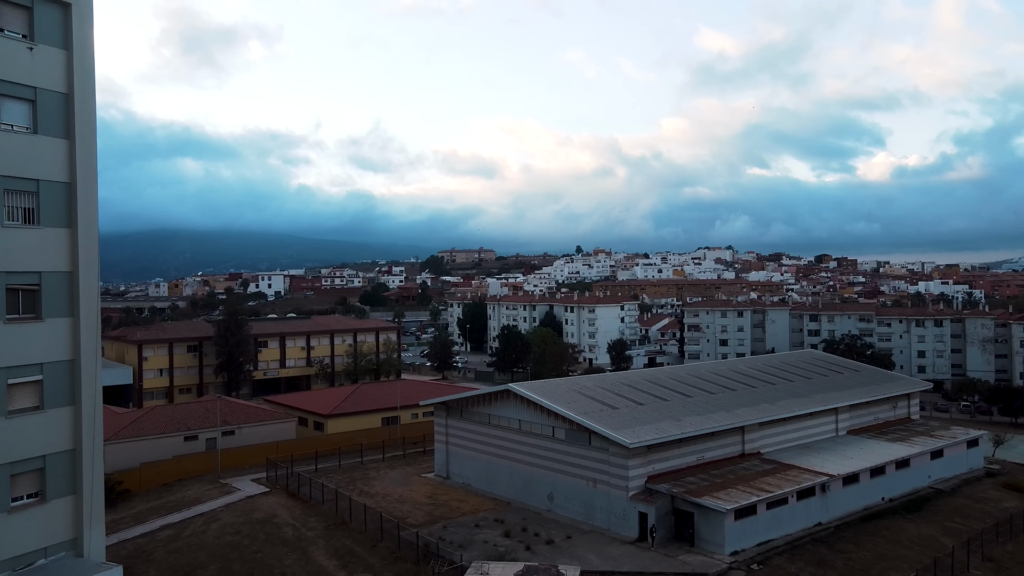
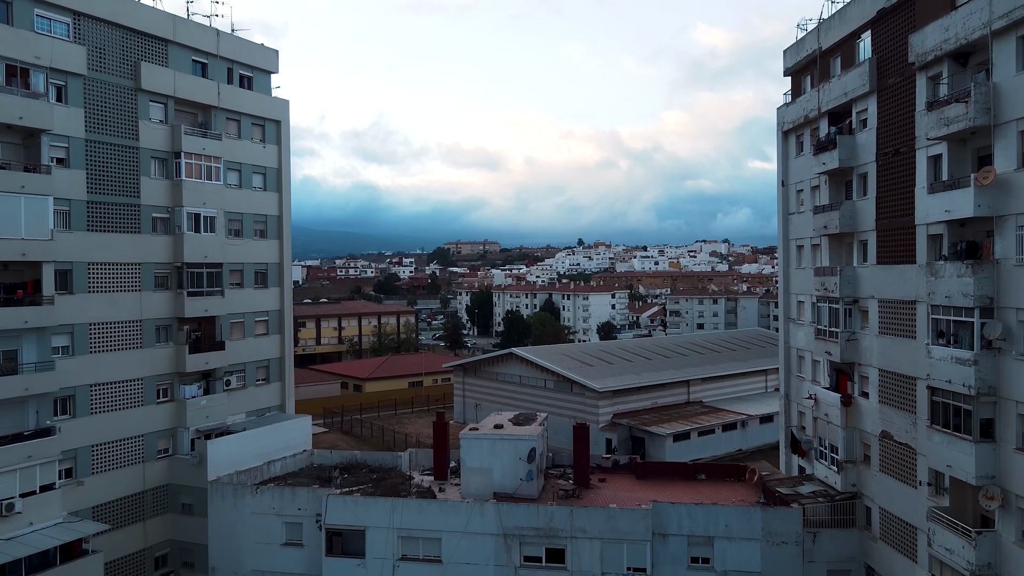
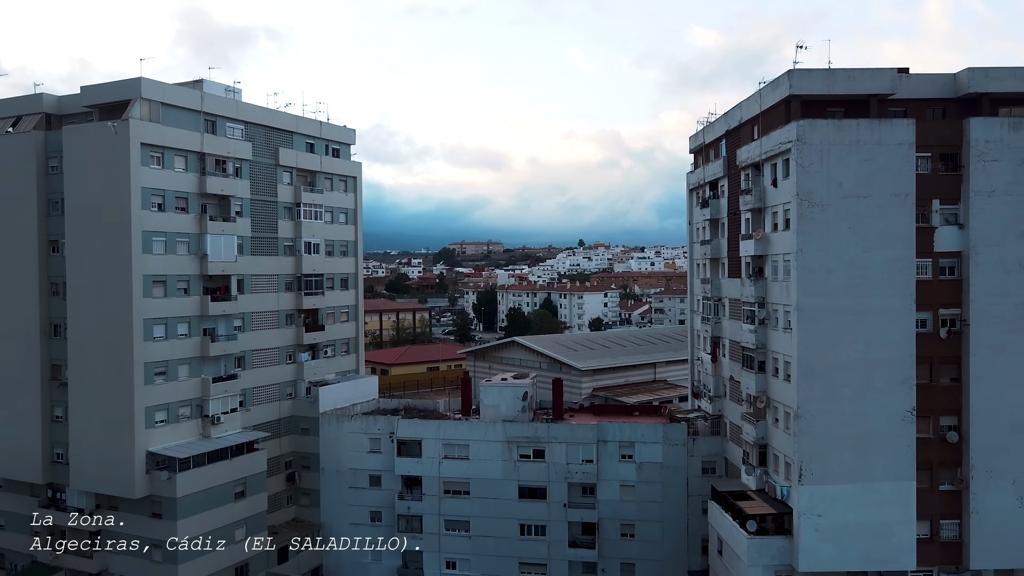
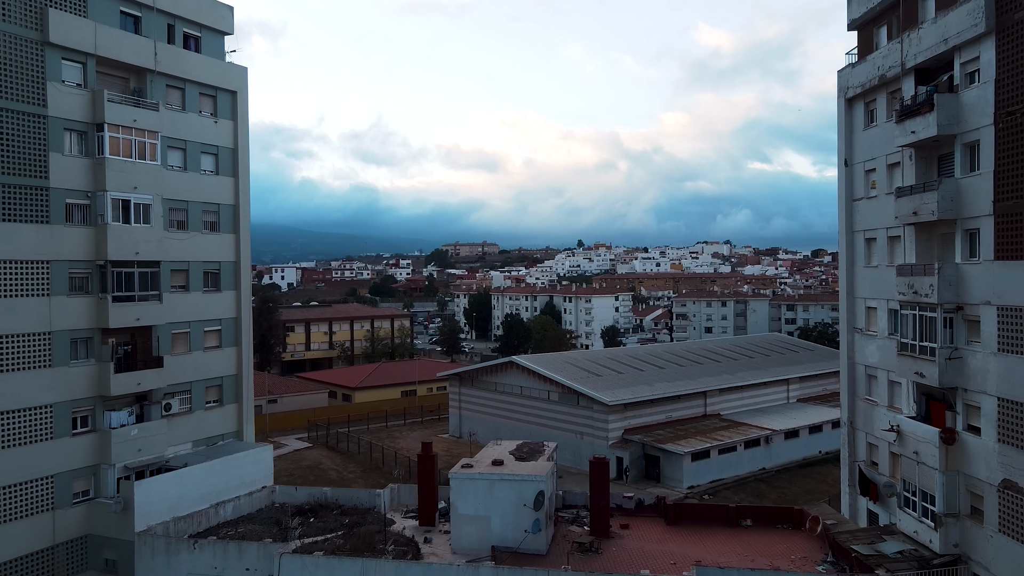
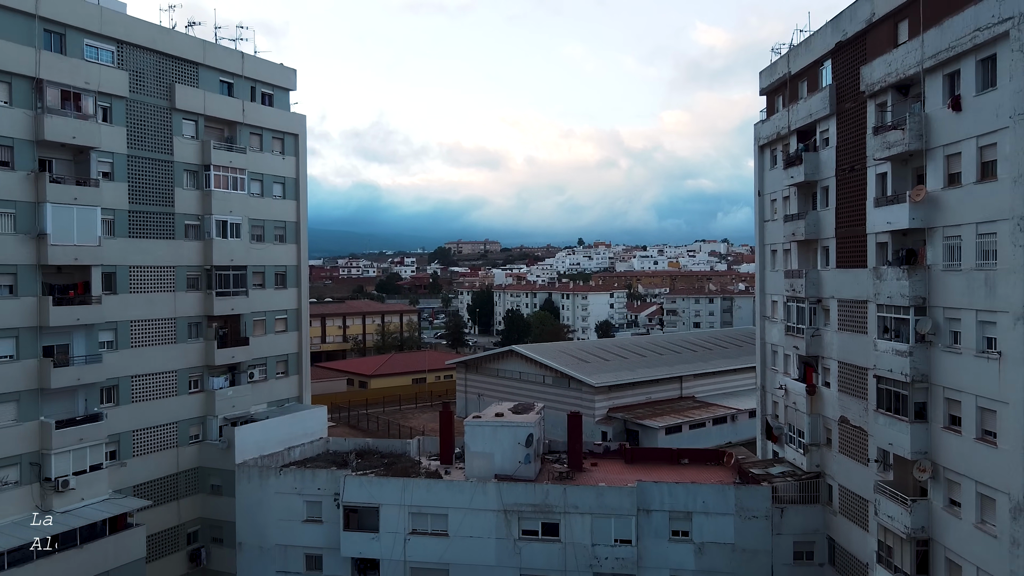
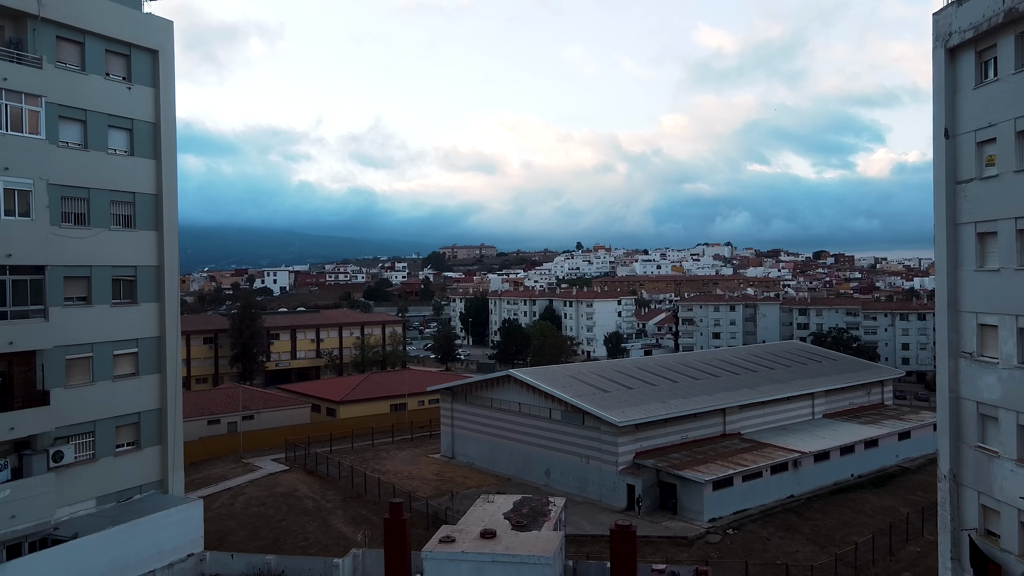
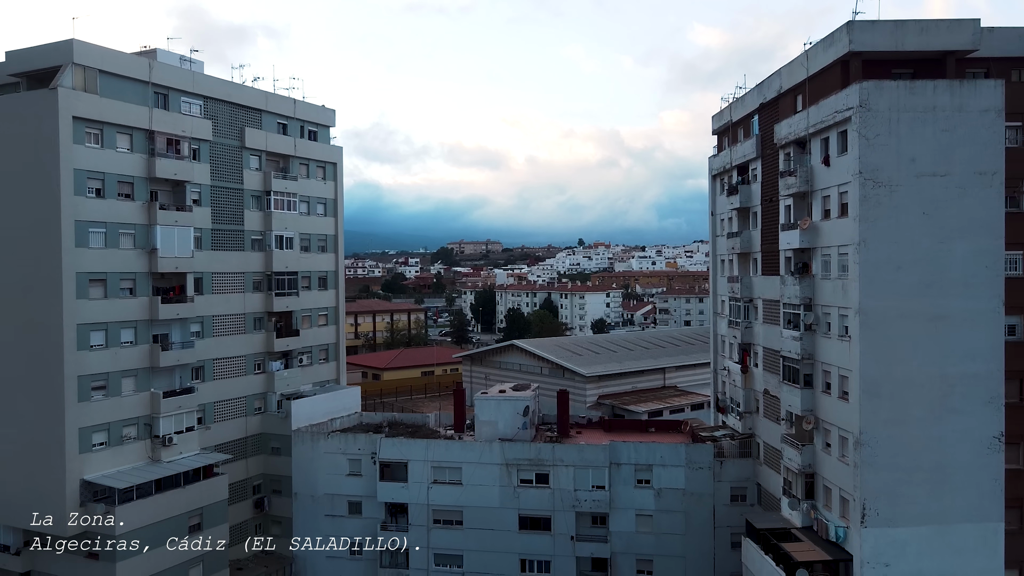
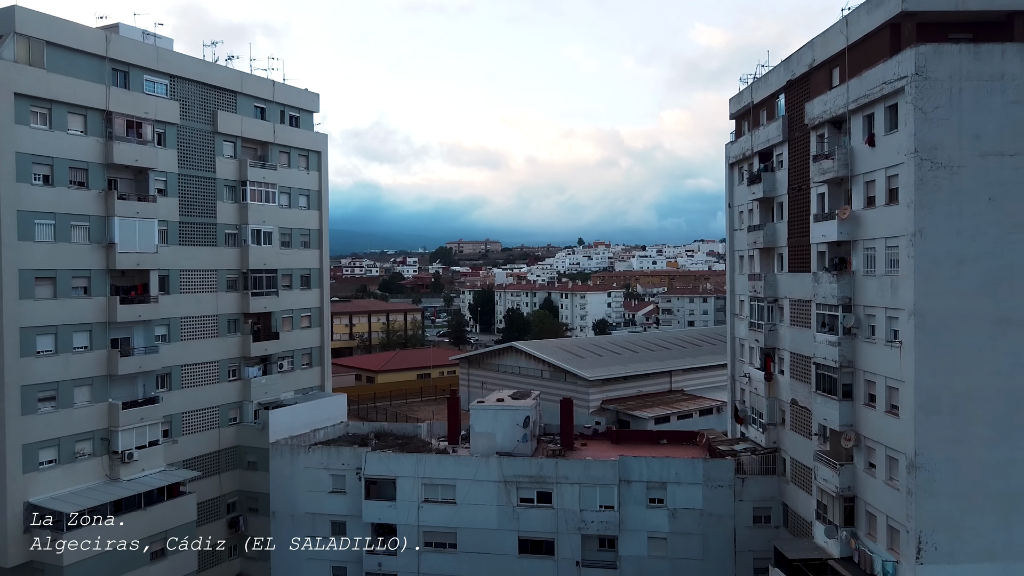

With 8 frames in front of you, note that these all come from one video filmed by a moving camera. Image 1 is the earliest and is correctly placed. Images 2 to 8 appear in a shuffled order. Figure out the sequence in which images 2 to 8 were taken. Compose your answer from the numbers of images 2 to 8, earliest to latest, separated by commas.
6, 4, 2, 5, 8, 7, 3
